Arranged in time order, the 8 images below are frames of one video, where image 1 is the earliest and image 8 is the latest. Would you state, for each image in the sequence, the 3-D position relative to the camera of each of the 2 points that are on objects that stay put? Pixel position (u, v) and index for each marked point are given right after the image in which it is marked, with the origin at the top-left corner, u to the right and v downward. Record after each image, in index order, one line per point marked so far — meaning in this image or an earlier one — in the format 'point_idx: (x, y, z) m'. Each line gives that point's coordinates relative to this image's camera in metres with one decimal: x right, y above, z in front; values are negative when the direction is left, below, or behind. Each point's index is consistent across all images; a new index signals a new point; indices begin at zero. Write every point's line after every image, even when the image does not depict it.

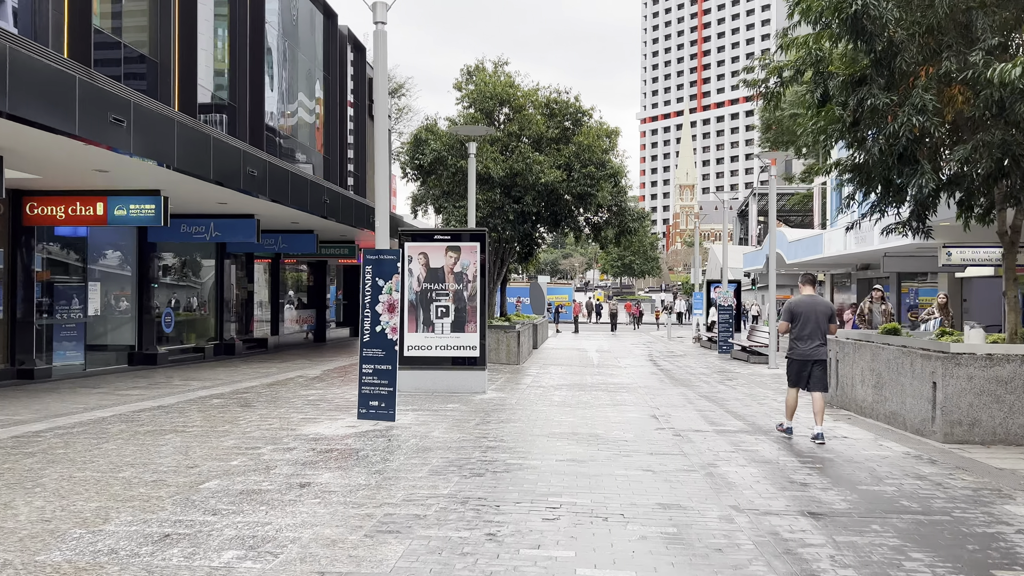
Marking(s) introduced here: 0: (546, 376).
0: (+0.7, -1.9, +16.7) m
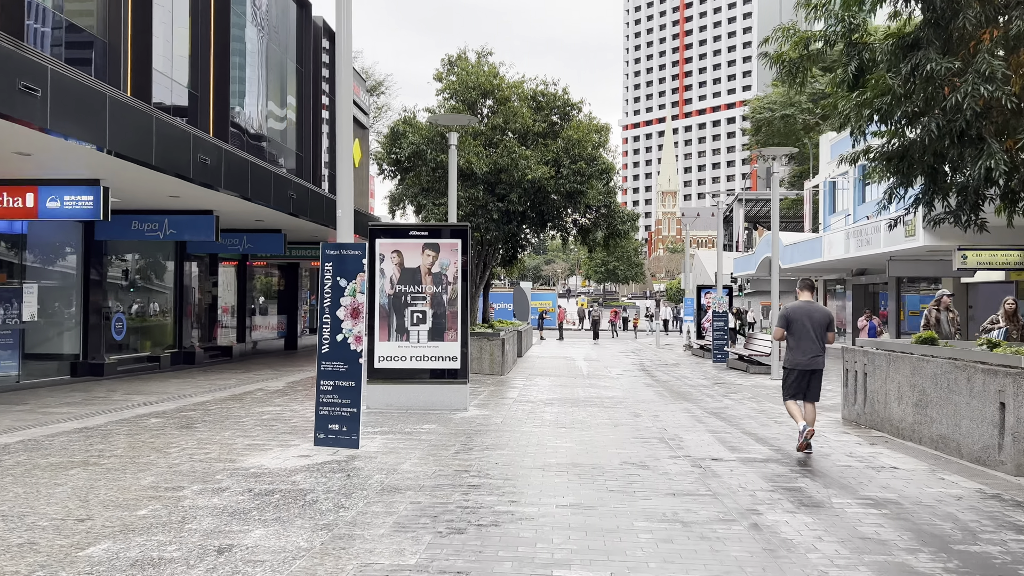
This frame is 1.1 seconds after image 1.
0: (+0.4, -2.0, +15.2) m
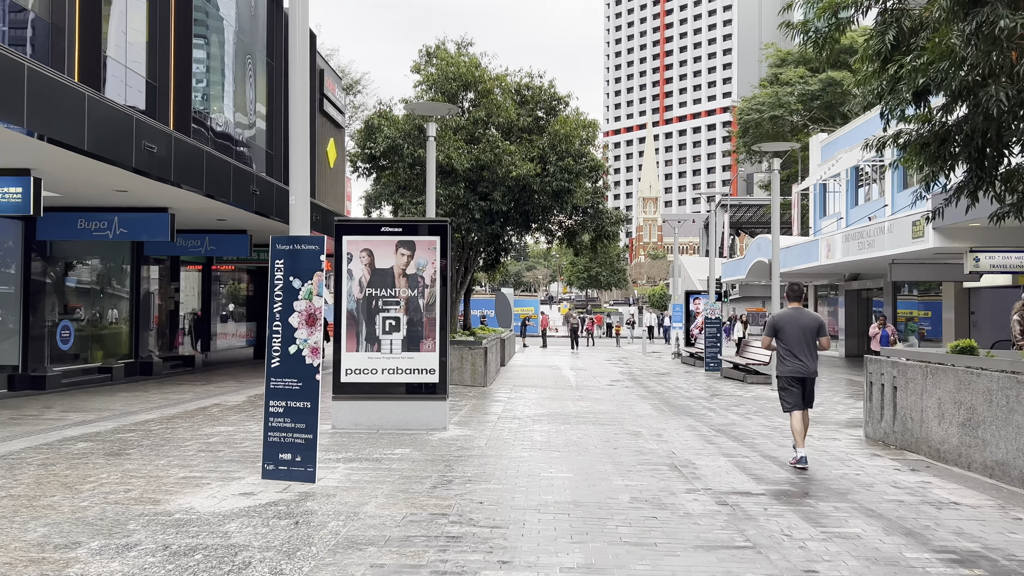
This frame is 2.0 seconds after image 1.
0: (+0.1, -2.1, +13.9) m
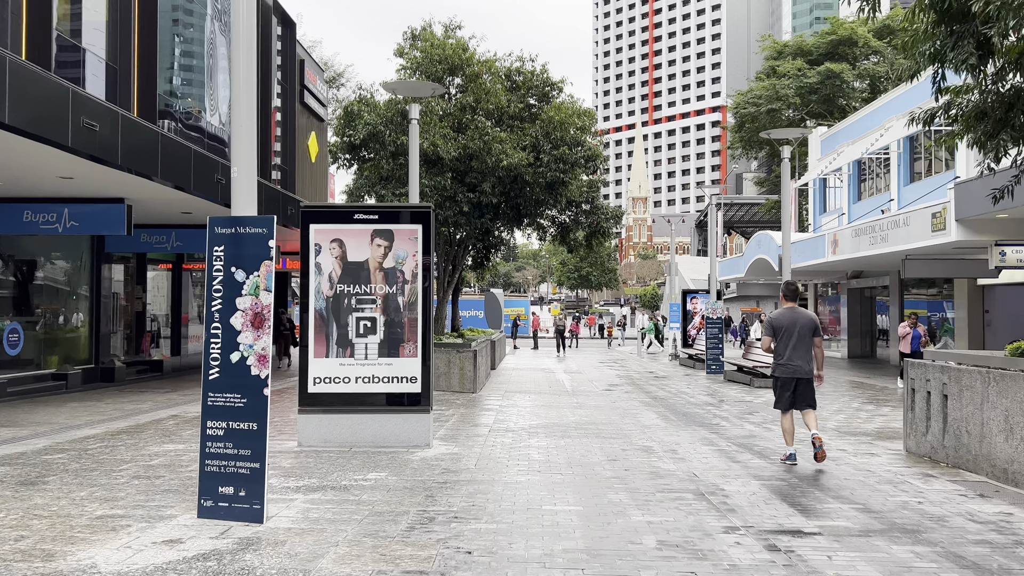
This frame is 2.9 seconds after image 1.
0: (0.0, -2.0, +12.5) m
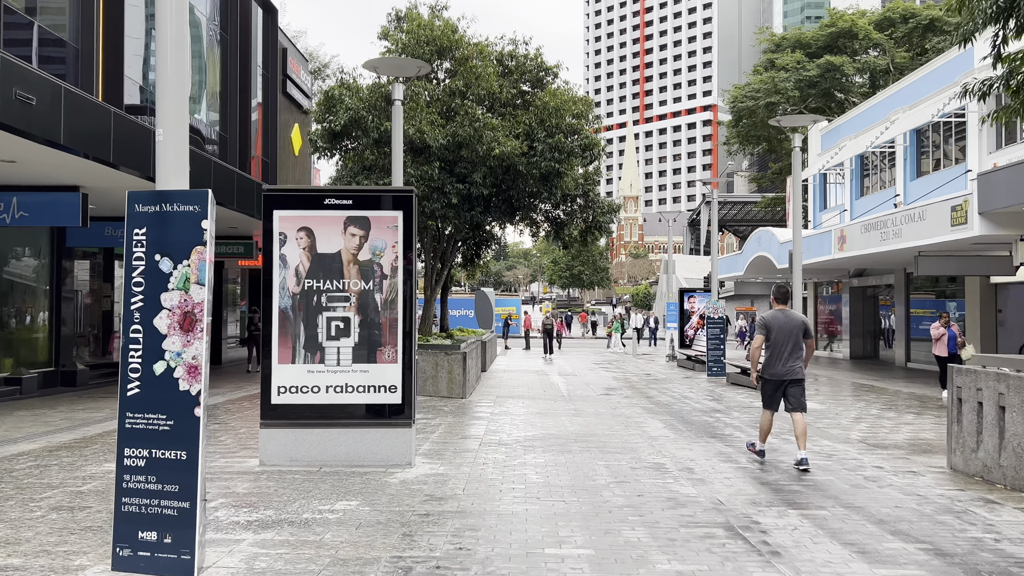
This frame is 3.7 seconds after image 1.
0: (-0.1, -2.0, +11.4) m
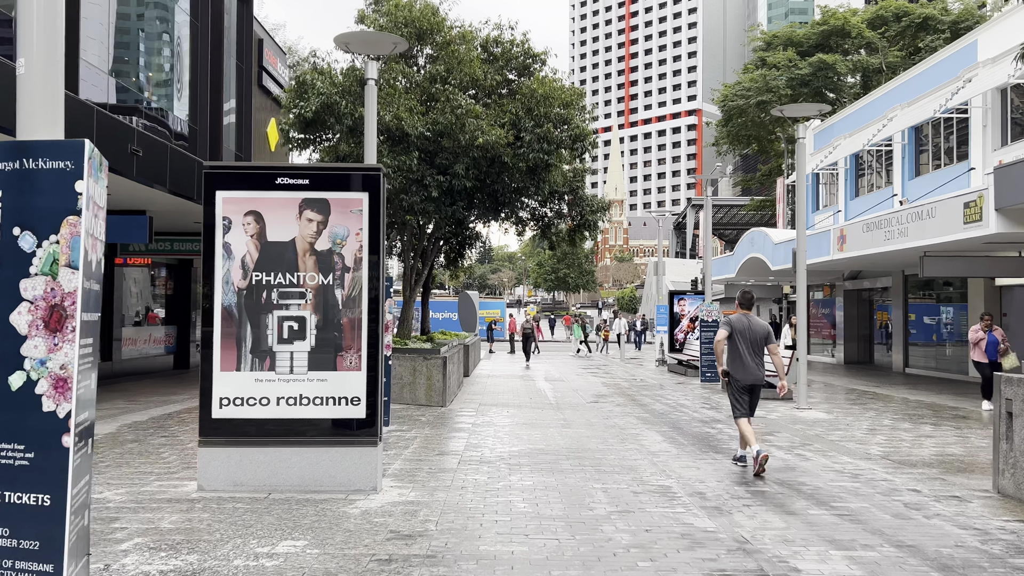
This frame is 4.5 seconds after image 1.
0: (-0.3, -1.9, +10.3) m
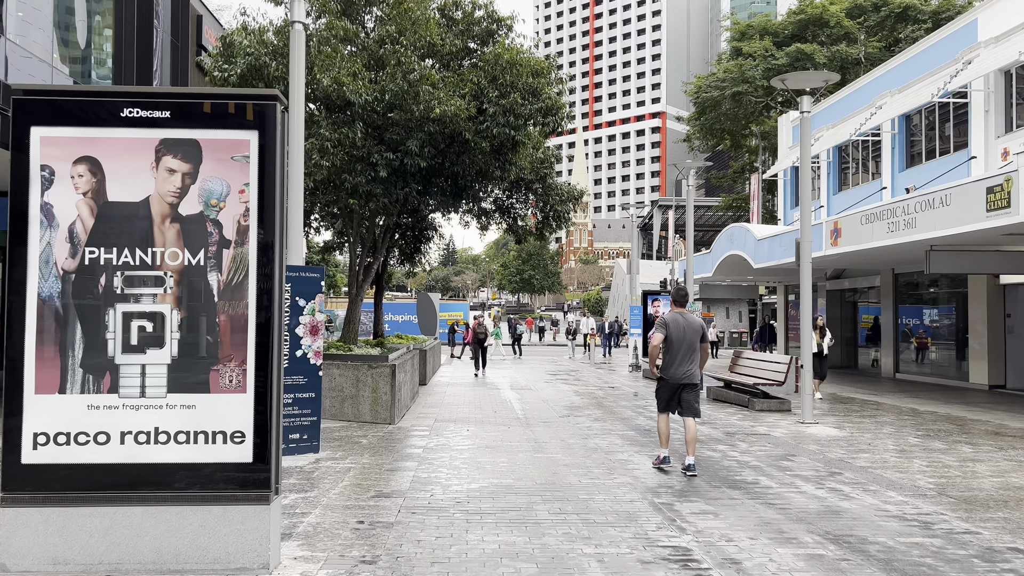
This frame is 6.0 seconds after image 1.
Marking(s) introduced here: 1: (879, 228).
0: (-0.8, -1.9, +8.2) m
1: (+7.7, +1.3, +16.3) m
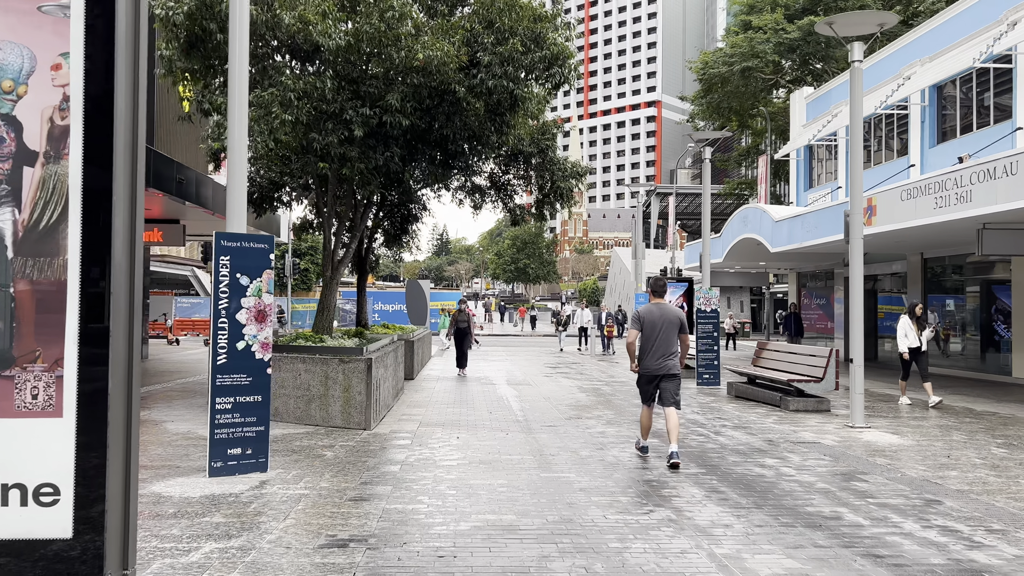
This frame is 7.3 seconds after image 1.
0: (-0.7, -1.6, +6.3) m
1: (+7.7, +1.6, +14.4) m
